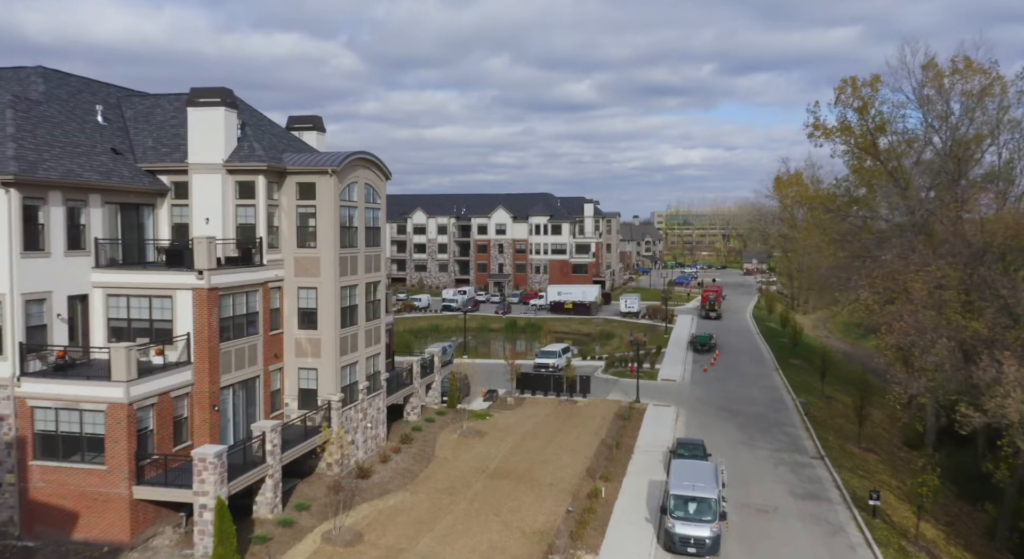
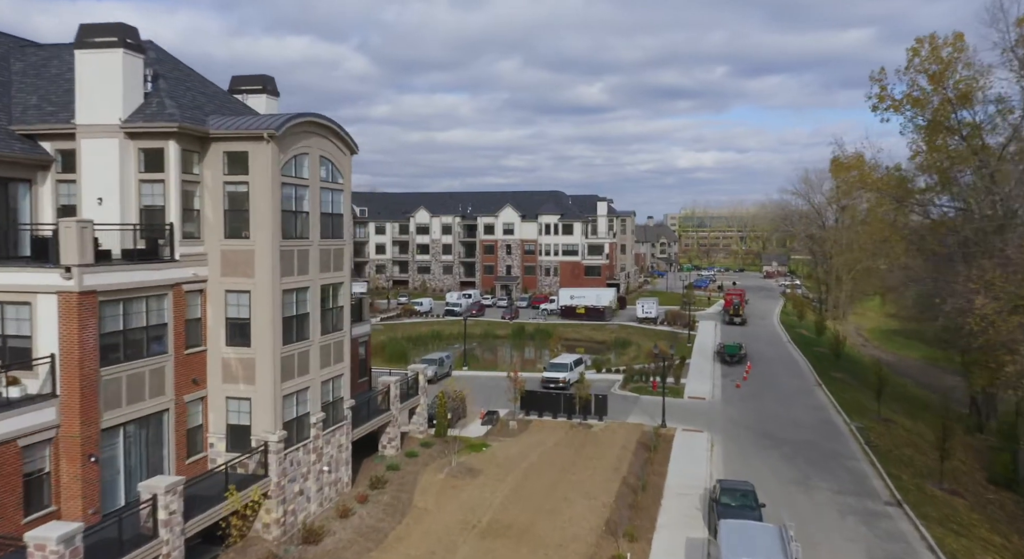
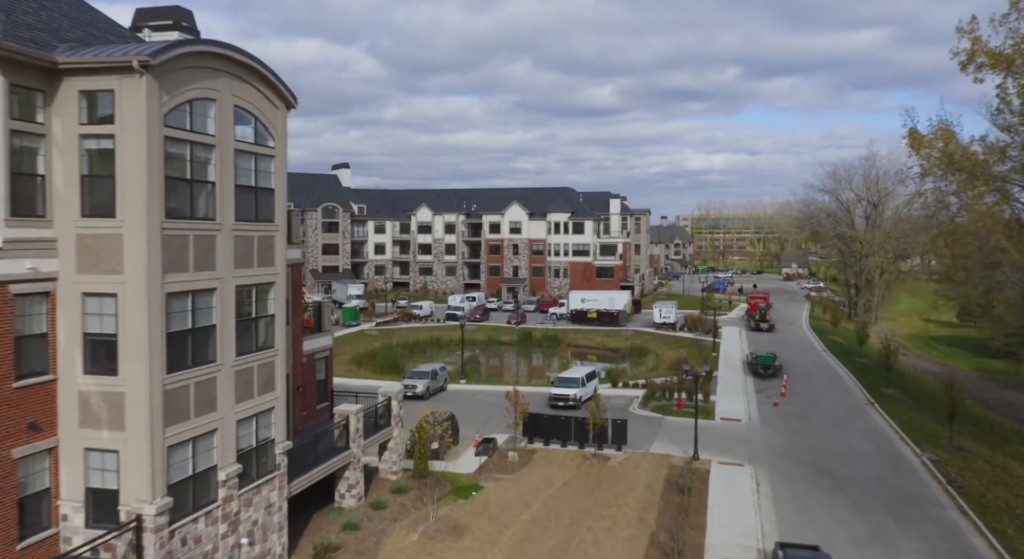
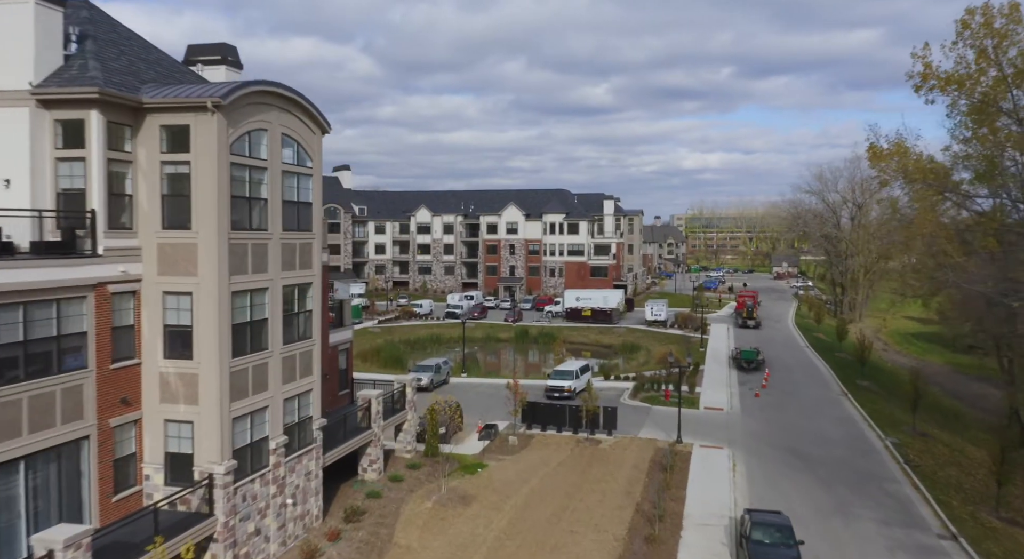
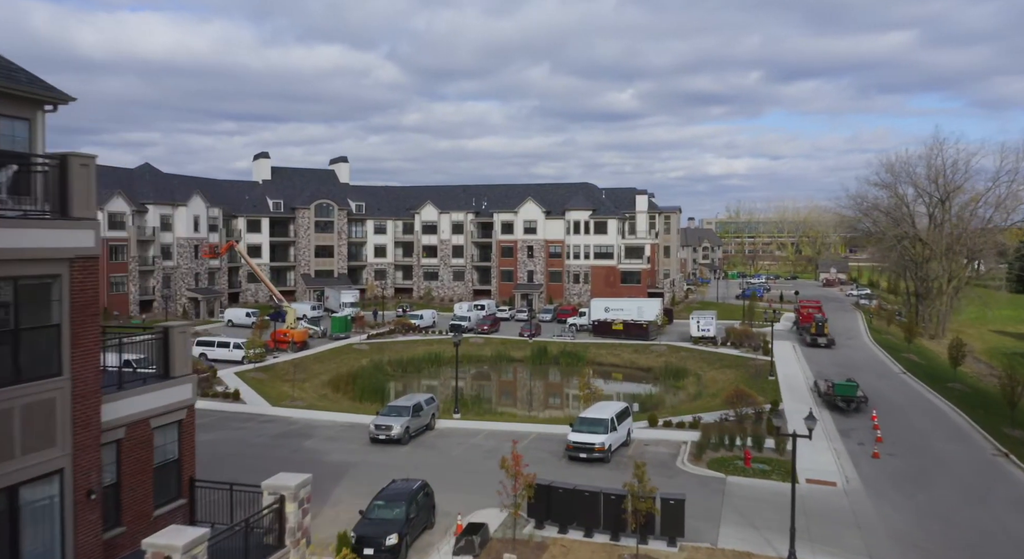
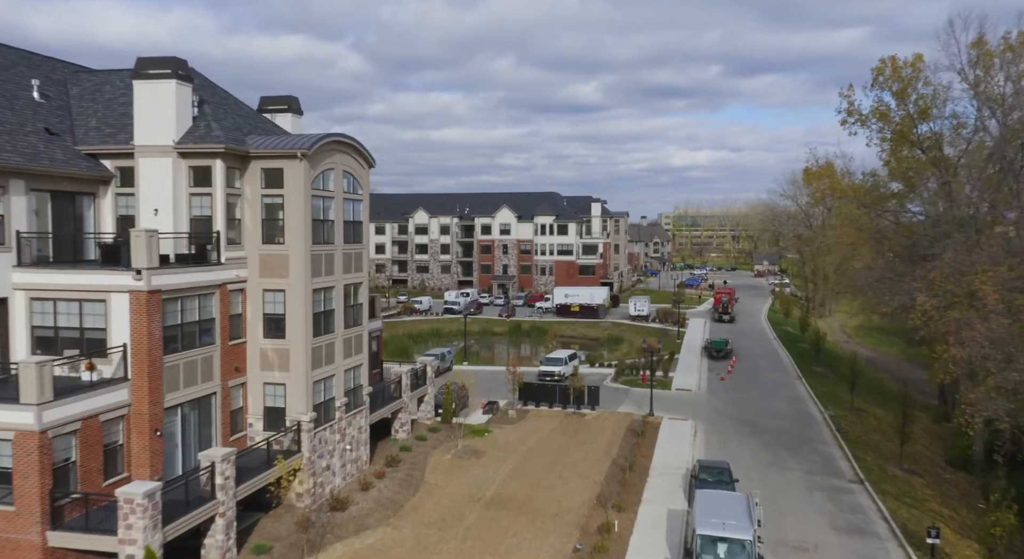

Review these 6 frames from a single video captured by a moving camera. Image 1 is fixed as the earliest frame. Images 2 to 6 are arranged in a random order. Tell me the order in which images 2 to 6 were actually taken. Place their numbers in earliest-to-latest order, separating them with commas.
6, 2, 4, 3, 5
